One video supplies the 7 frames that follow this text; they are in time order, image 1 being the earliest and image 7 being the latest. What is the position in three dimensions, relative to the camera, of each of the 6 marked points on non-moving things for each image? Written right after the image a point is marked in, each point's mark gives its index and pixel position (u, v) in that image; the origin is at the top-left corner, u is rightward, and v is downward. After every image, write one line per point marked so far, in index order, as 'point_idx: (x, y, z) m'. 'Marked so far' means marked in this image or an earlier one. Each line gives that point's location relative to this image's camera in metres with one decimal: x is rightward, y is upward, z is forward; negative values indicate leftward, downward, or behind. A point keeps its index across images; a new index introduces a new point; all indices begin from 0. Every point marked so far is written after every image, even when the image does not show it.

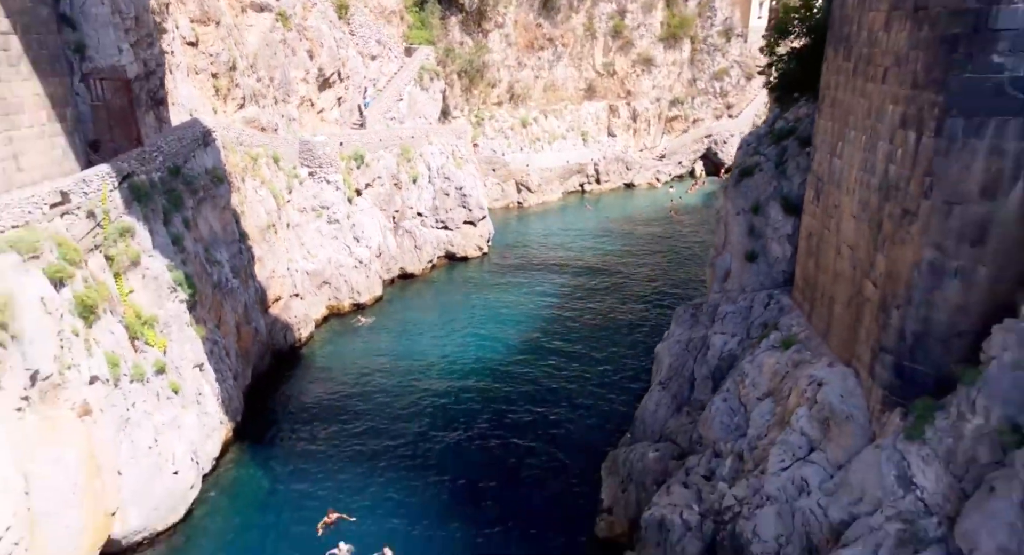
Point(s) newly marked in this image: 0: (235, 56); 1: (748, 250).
0: (-8.4, +6.8, +19.9) m
1: (+4.7, +0.6, +13.0) m
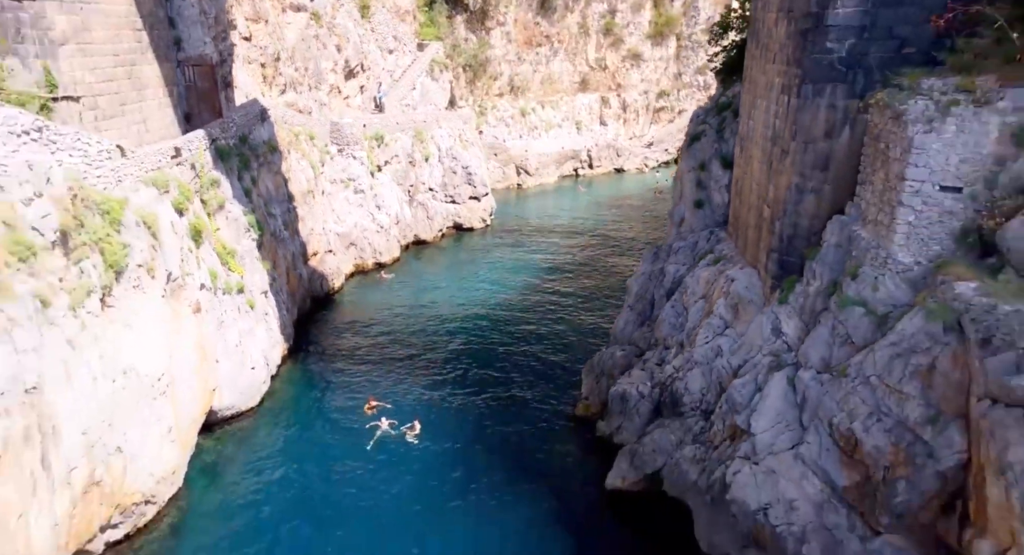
0: (-8.4, +8.2, +23.6) m
1: (+4.7, +2.0, +16.7) m
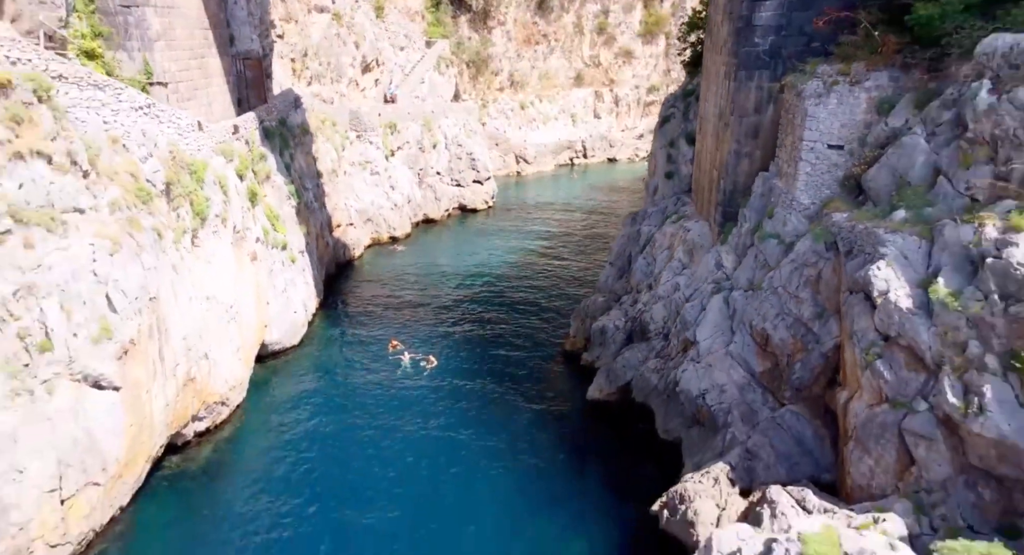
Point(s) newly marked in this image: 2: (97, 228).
0: (-8.4, +9.5, +26.8) m
1: (+4.6, +3.2, +19.8) m
2: (-7.4, +0.9, +11.7) m
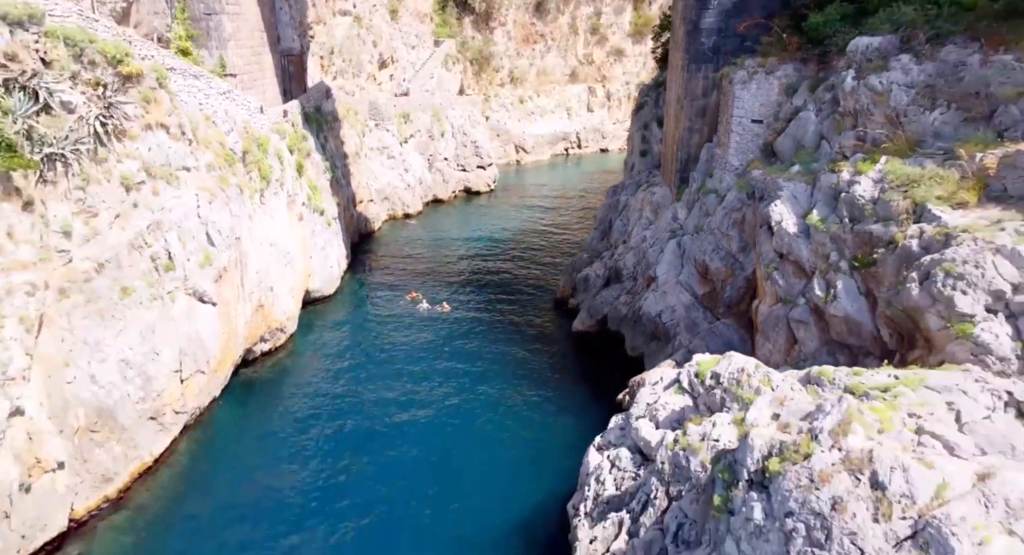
0: (-8.4, +10.9, +30.6) m
1: (+4.6, +4.6, +23.7) m
2: (-7.5, +2.2, +15.6) m
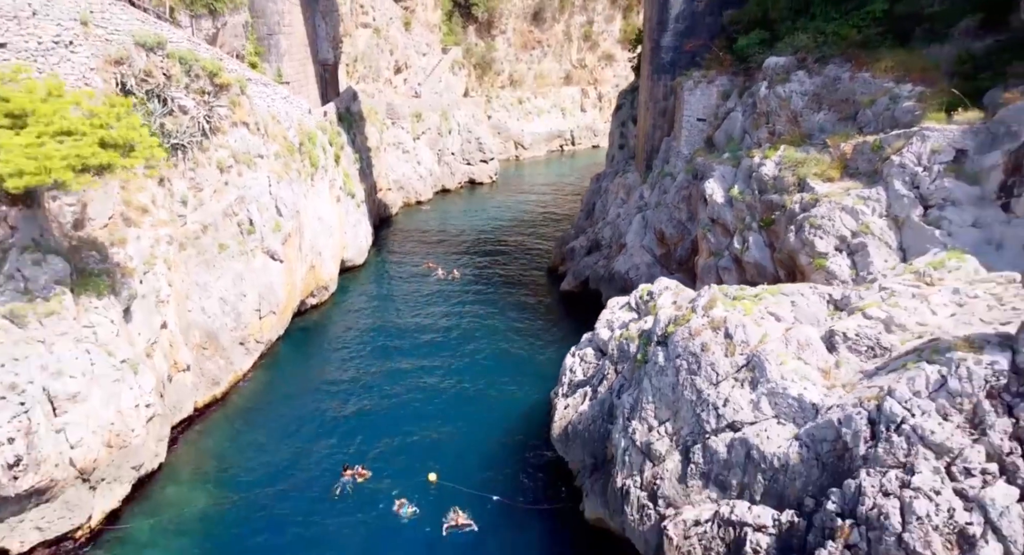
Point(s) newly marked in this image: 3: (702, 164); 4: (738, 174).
0: (-8.5, +12.0, +35.2) m
1: (+4.6, +5.8, +28.2) m
2: (-7.5, +3.4, +20.1) m
3: (+5.6, +3.3, +19.3) m
4: (+6.1, +2.8, +17.8) m
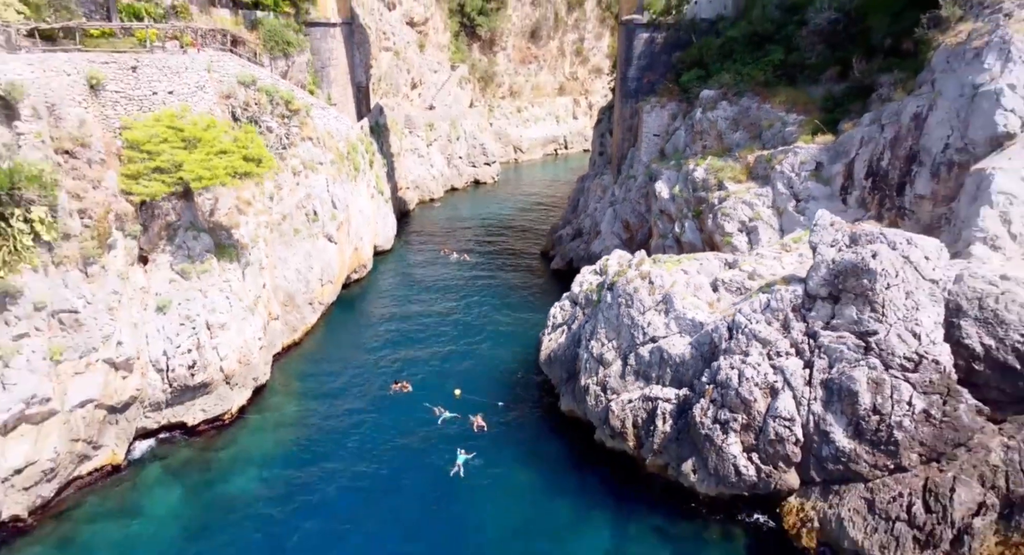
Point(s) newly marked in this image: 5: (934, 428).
0: (-8.5, +12.9, +41.3) m
1: (+4.6, +6.7, +34.5) m
2: (-7.5, +4.2, +26.3) m
3: (+5.6, +4.2, +25.5) m
4: (+6.1, +3.7, +24.0) m
5: (+8.6, -3.1, +13.4) m
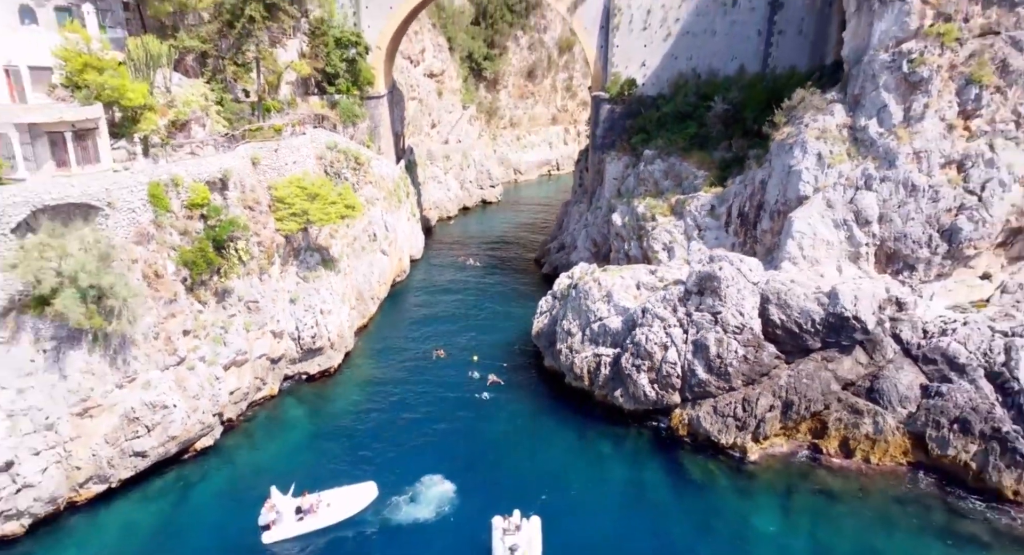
0: (-8.5, +12.8, +51.8) m
1: (+4.6, +6.6, +44.9) m
2: (-7.4, +4.1, +36.8) m
3: (+5.6, +4.1, +36.0) m
4: (+6.2, +3.6, +34.5) m
5: (+8.7, -3.2, +23.9) m
